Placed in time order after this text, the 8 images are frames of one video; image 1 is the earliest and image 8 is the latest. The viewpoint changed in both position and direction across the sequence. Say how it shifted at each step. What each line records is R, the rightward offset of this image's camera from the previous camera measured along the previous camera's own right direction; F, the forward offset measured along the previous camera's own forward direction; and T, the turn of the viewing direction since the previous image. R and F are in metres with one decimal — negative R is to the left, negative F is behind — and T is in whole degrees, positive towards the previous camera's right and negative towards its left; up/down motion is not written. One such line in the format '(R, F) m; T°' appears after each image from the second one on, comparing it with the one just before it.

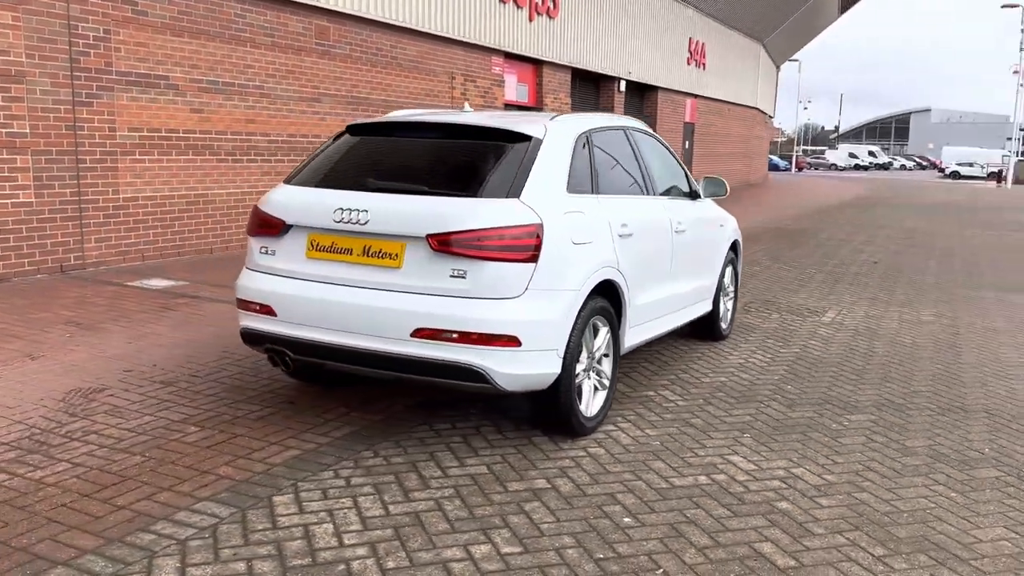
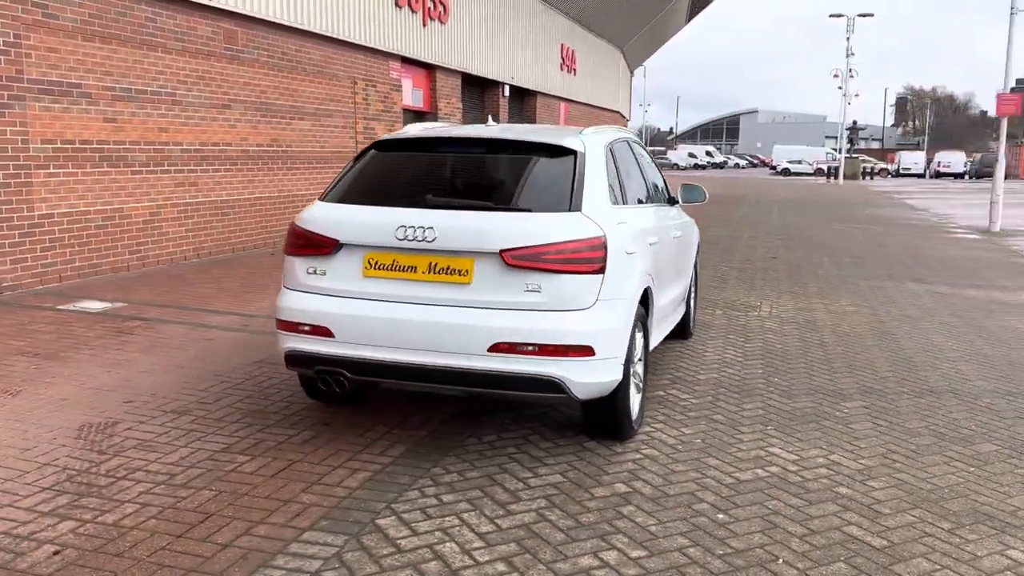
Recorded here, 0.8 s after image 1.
(-1.0, 0.0) m; +10°
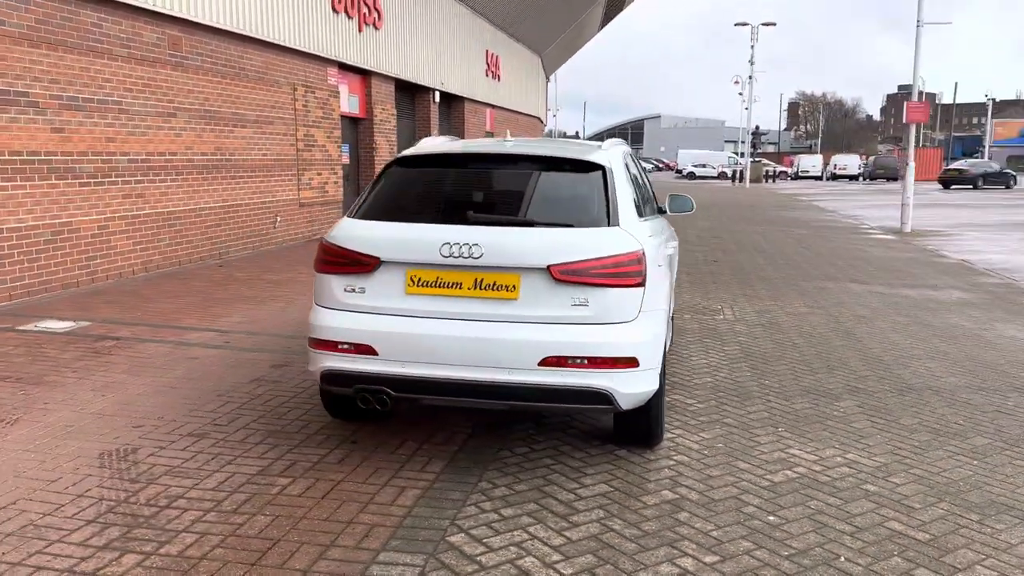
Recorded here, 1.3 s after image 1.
(-0.6, 0.0) m; +6°
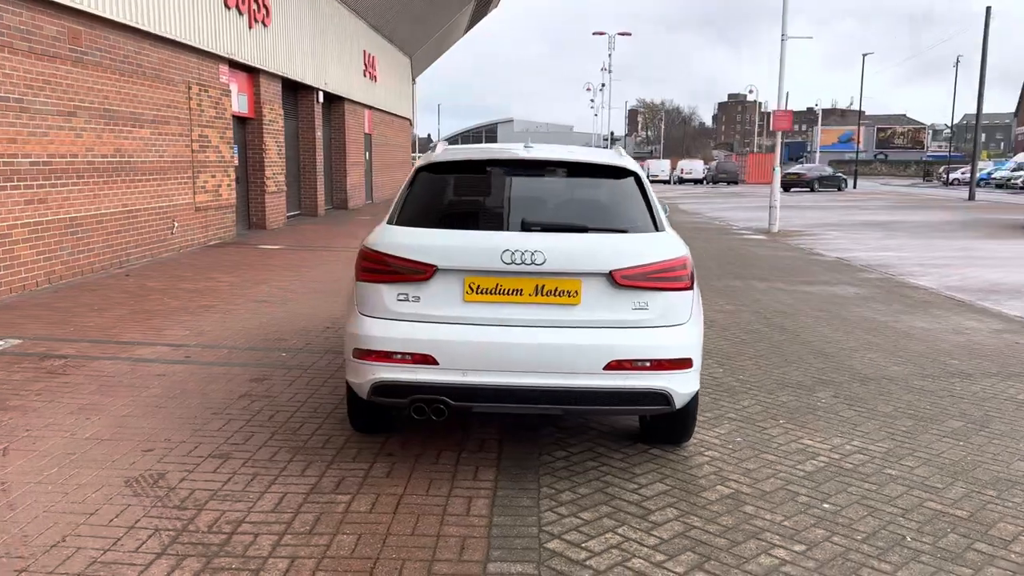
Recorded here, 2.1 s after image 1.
(-0.9, +0.1) m; +10°
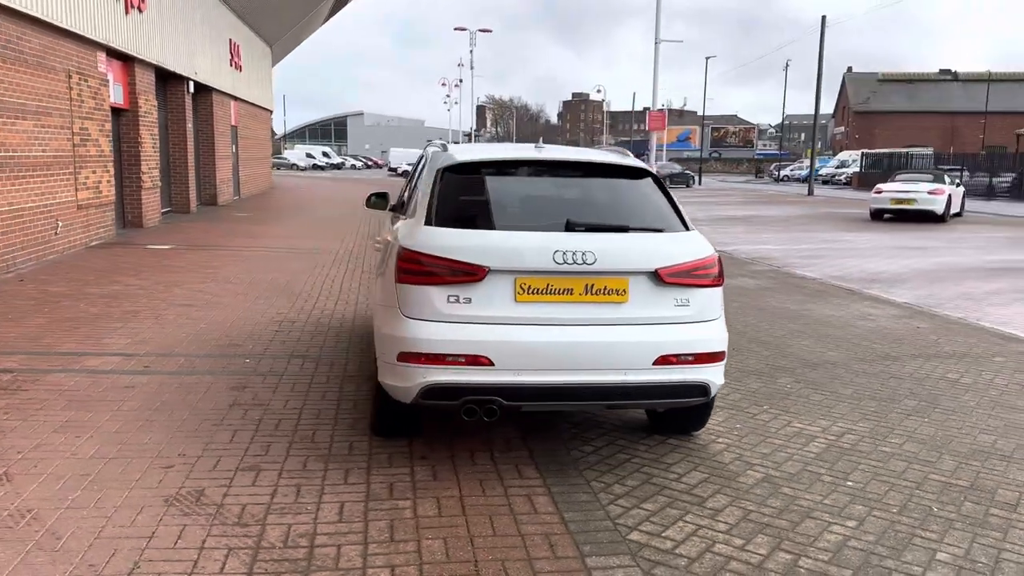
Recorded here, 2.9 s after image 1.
(-0.9, 0.0) m; +10°
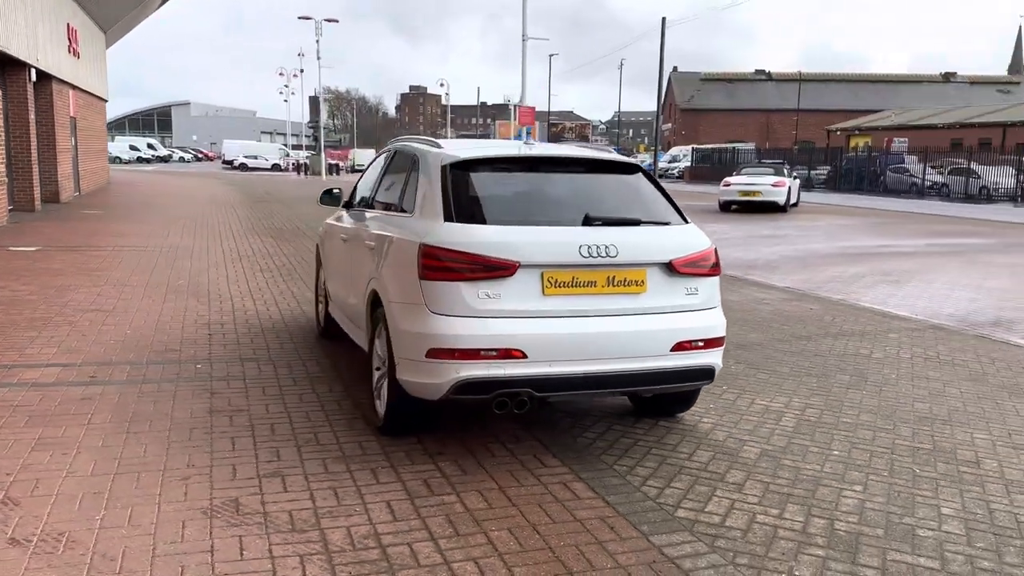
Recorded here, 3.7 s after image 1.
(-0.9, 0.0) m; +10°
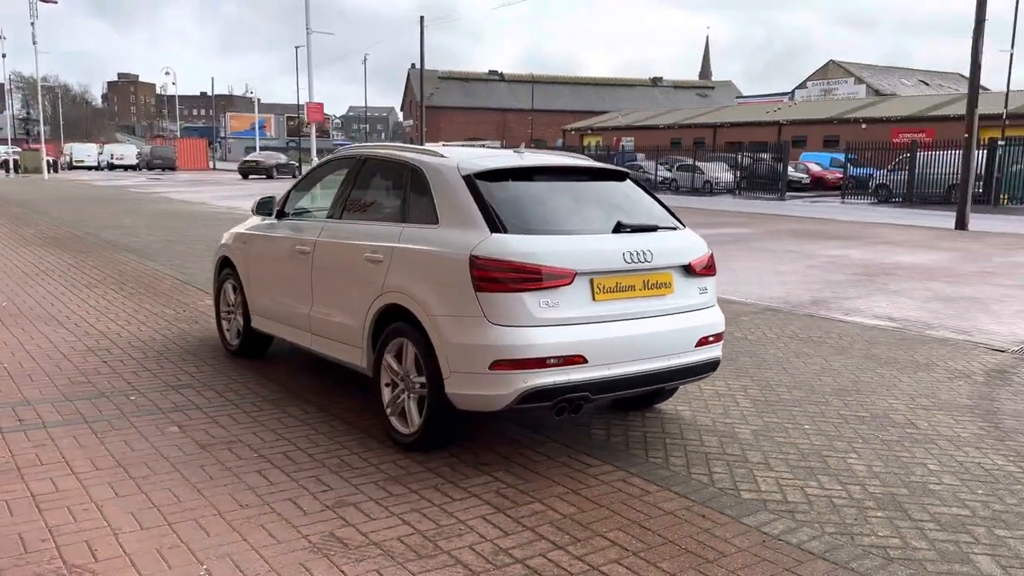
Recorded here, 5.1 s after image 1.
(-1.5, +0.2) m; +17°
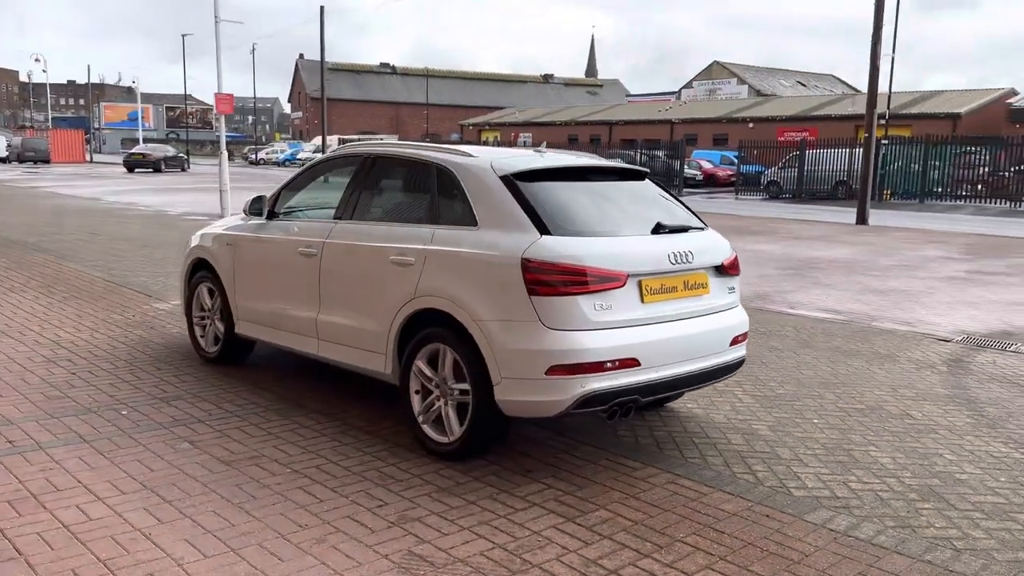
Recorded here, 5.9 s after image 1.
(-0.8, +0.1) m; +7°
